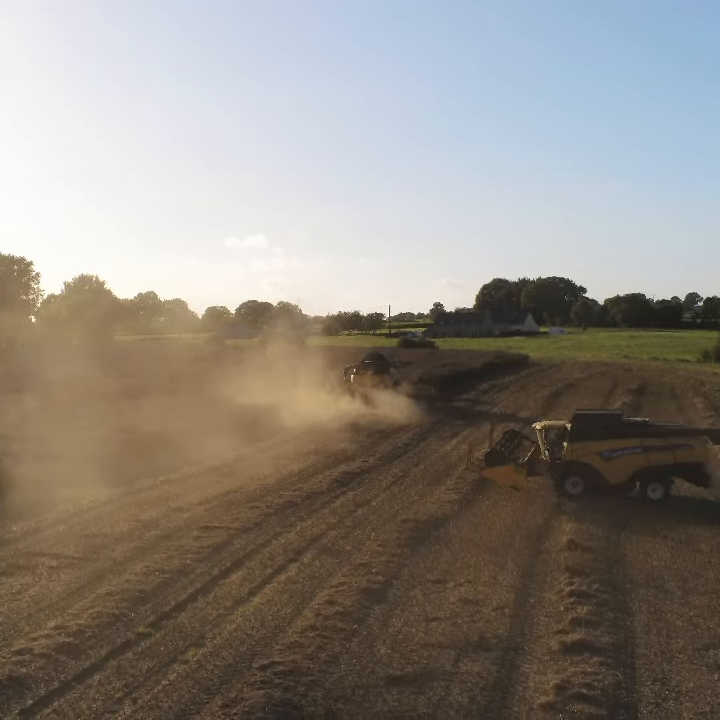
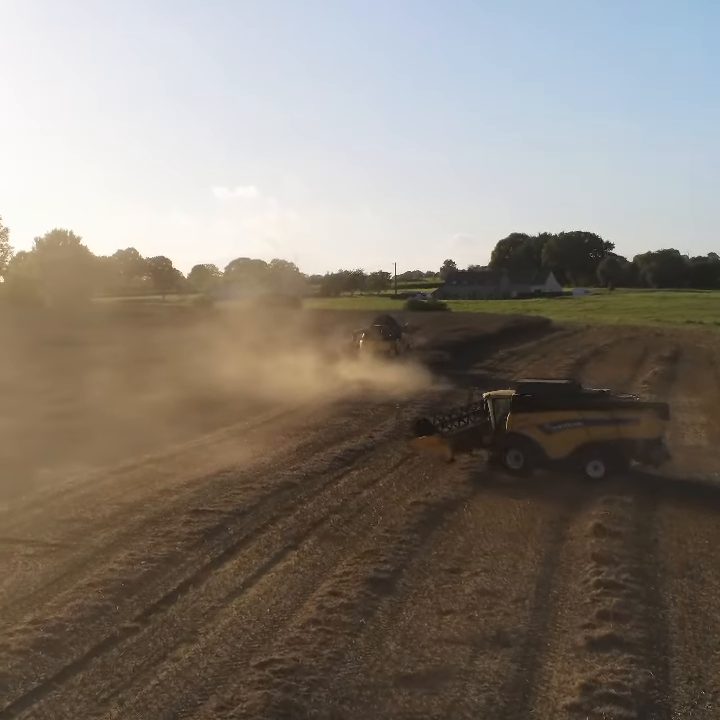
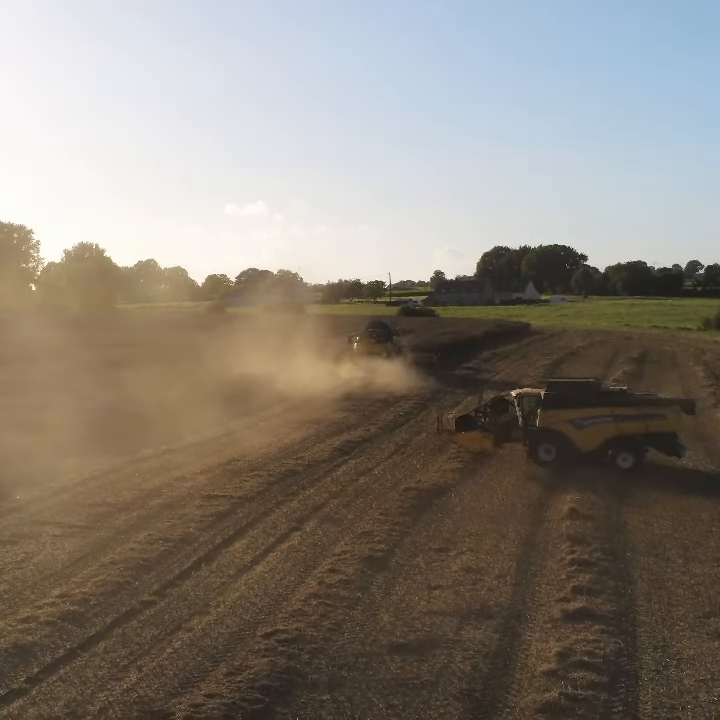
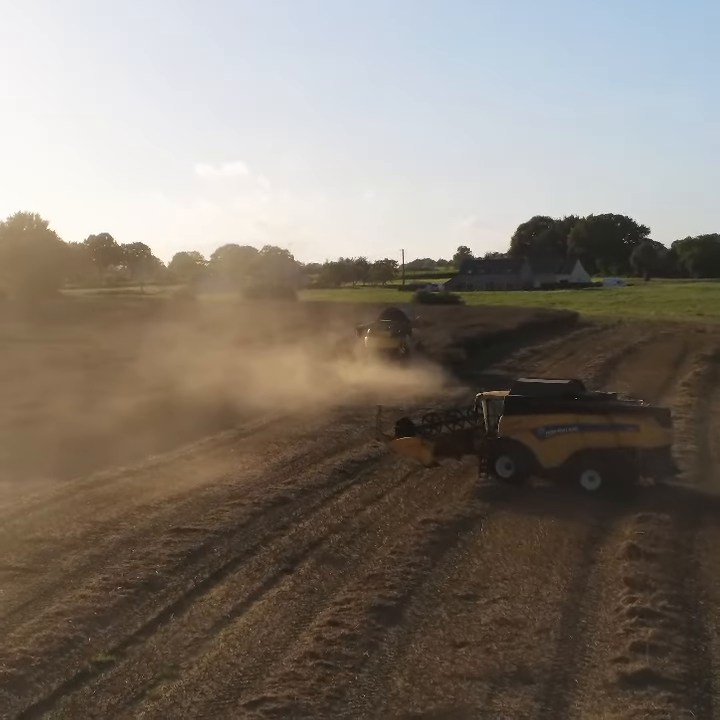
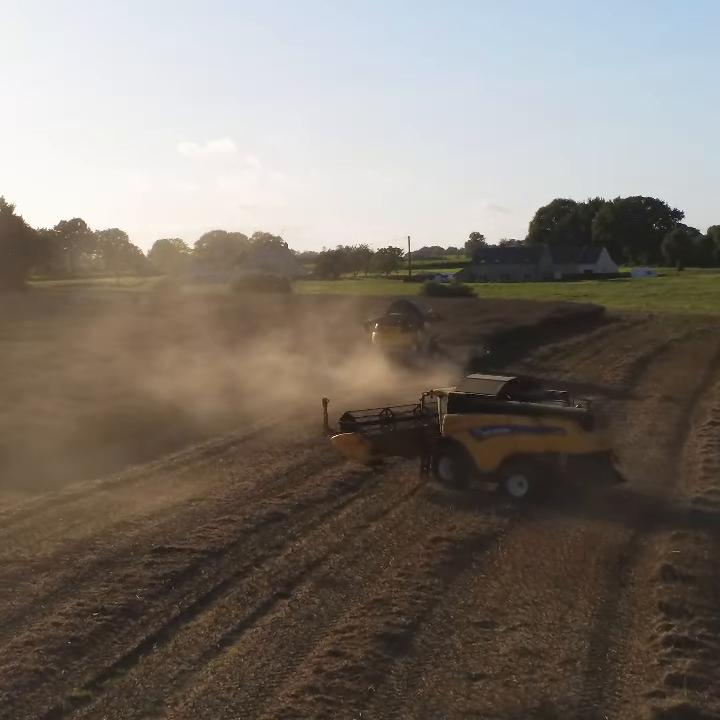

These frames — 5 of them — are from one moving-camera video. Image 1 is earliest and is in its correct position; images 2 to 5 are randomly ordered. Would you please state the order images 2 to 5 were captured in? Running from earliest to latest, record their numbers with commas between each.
3, 2, 4, 5
